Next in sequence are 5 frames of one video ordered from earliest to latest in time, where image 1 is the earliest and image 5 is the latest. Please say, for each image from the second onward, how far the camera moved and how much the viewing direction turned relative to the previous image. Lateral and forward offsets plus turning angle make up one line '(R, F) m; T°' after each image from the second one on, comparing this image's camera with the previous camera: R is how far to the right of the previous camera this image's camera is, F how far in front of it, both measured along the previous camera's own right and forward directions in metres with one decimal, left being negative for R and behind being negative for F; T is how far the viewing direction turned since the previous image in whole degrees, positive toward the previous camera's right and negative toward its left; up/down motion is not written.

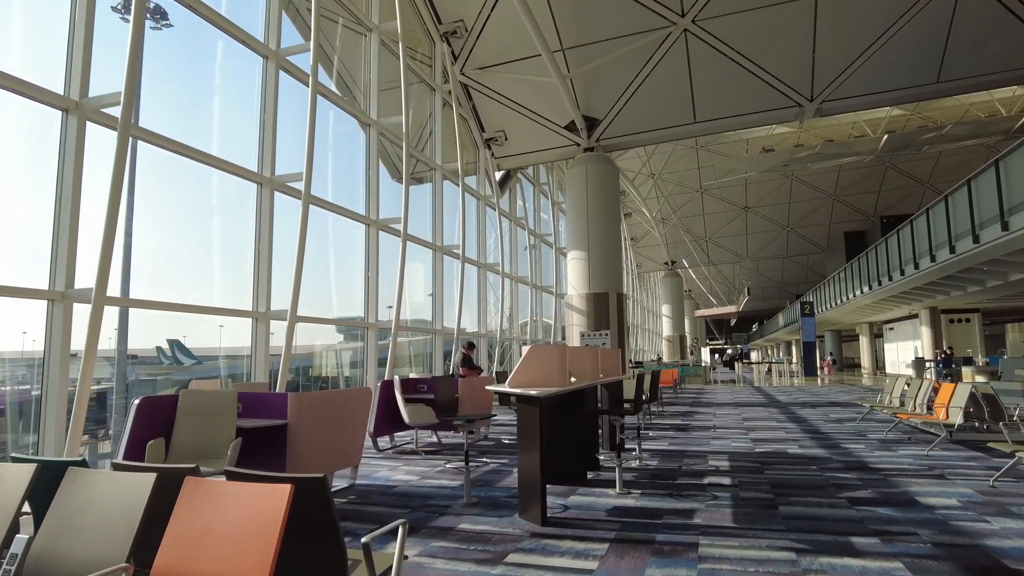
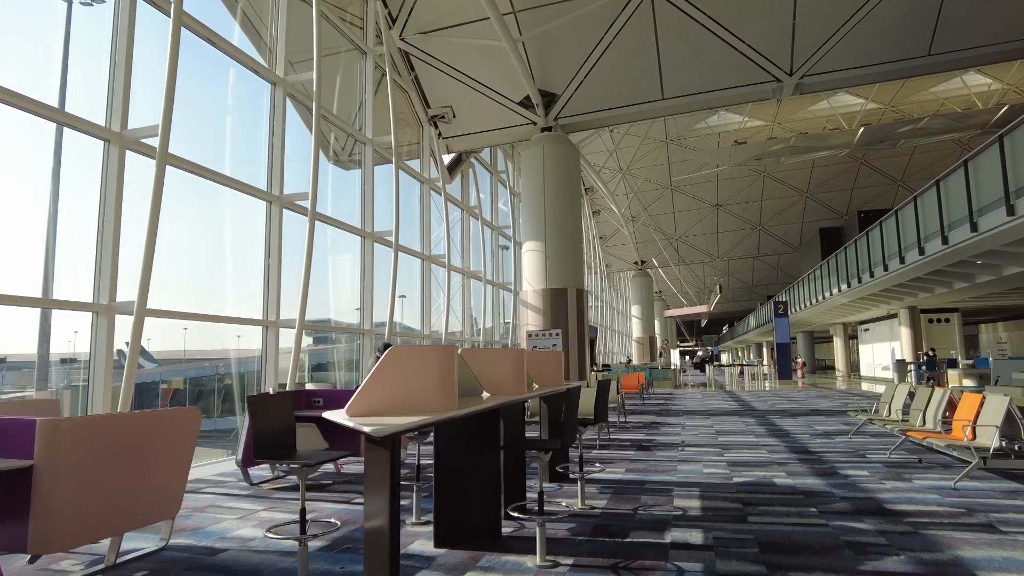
(+0.5, +1.5) m; +2°
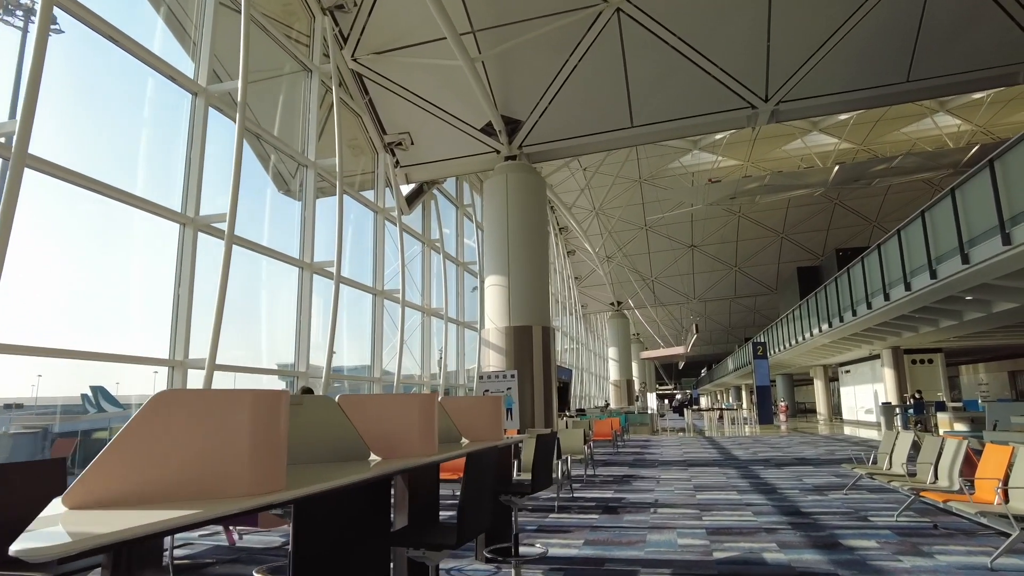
(+0.3, +0.9) m; +2°
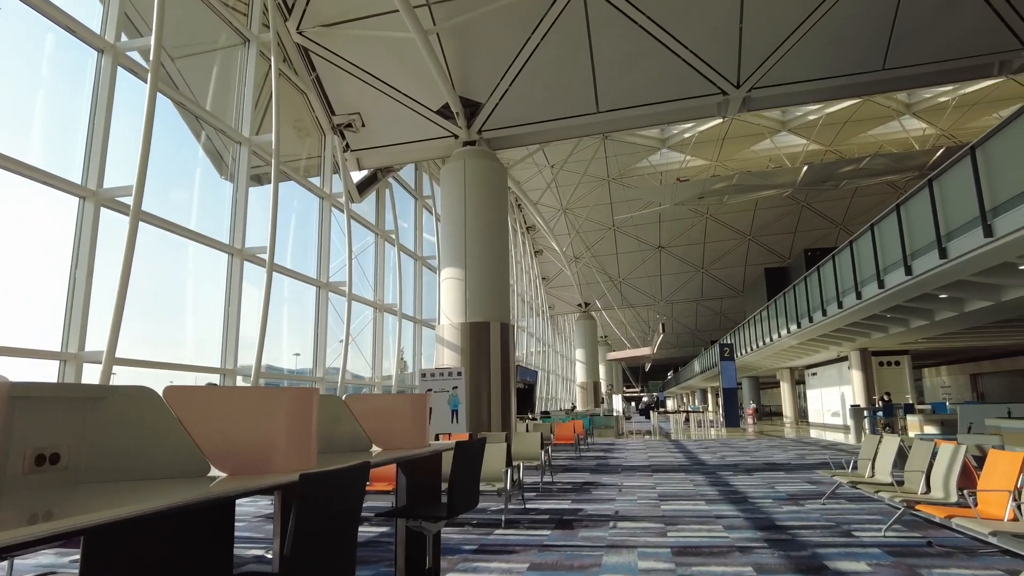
(+0.2, +0.7) m; +3°
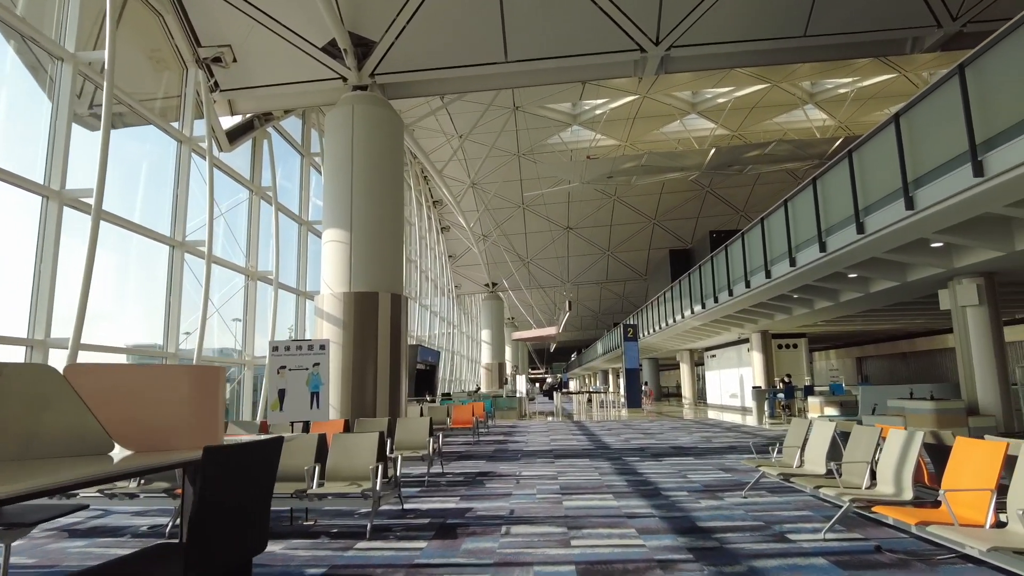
(+0.2, +1.1) m; +8°
